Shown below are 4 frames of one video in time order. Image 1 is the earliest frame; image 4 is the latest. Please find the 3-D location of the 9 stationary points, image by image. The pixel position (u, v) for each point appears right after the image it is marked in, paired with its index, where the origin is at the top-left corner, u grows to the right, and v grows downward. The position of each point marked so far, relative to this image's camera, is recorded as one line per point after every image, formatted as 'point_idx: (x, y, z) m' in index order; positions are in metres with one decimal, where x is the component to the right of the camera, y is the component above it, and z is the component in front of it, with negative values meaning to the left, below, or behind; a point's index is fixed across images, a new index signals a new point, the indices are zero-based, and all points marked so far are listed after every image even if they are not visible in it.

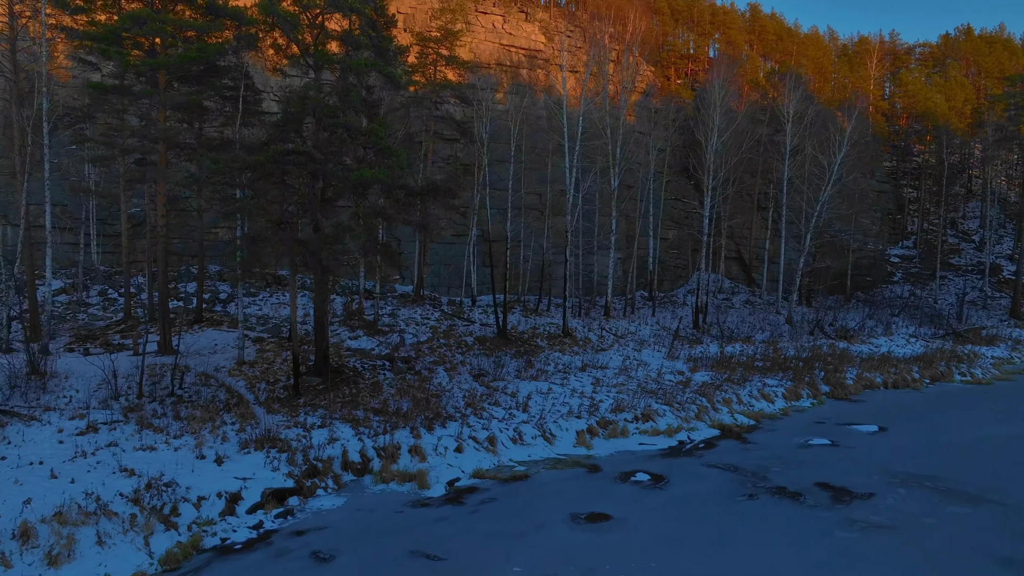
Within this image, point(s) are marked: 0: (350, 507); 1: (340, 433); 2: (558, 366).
0: (-2.0, -2.7, +8.8) m
1: (-2.6, -2.2, +10.8) m
2: (+1.1, -1.9, +16.8) m
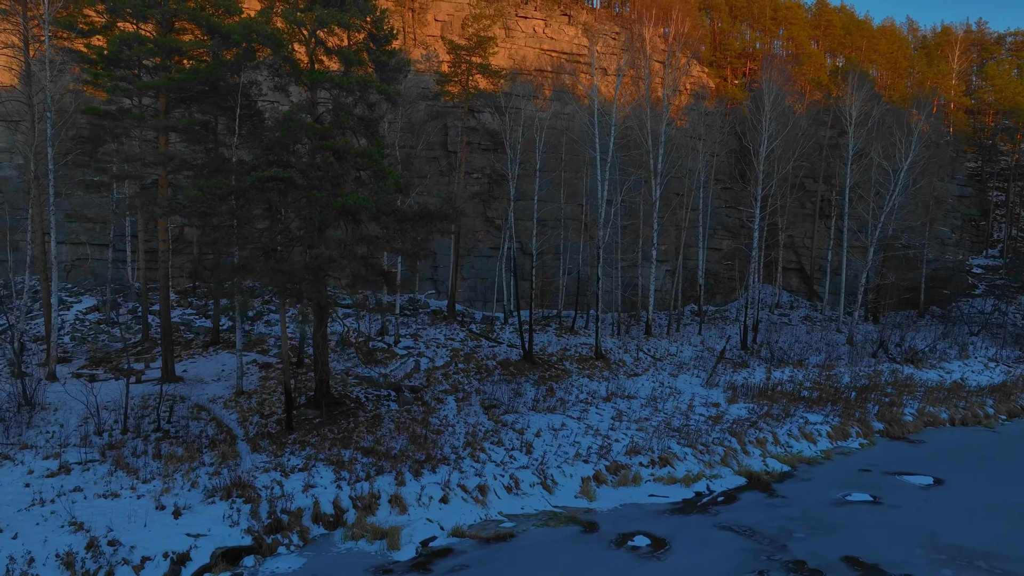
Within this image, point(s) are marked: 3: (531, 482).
0: (-2.3, -3.2, +8.1) m
1: (-2.8, -2.7, +10.1) m
2: (+1.5, -2.4, +15.7) m
3: (+0.3, -2.9, +10.7) m
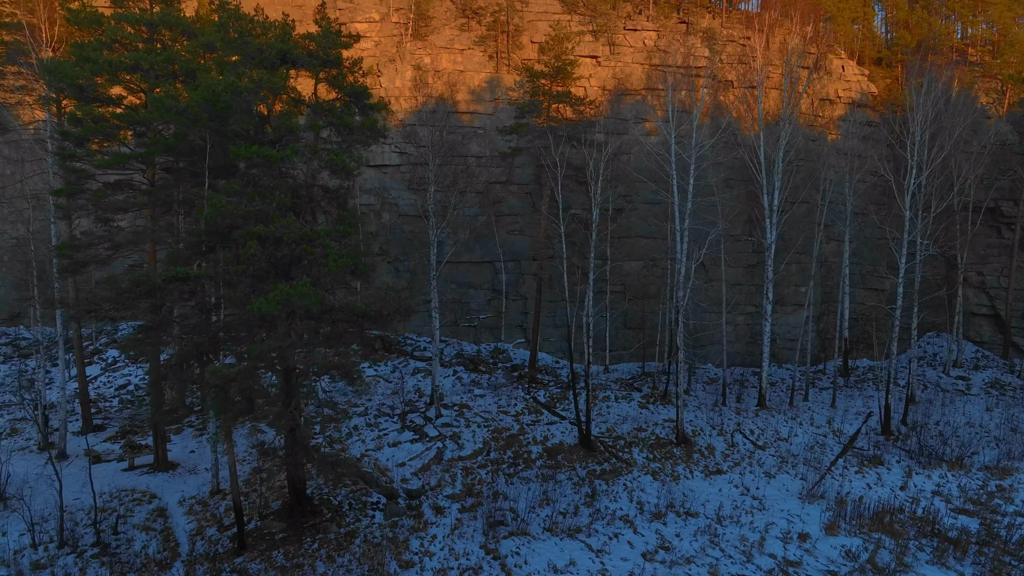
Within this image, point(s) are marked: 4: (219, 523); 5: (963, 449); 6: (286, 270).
0: (-3.7, -4.7, +6.4) m
1: (-3.5, -4.2, +8.5) m
2: (+2.1, -3.9, +12.8) m
3: (-0.4, -4.4, +8.2) m
4: (-4.5, -3.6, +11.0) m
5: (+10.1, -3.6, +15.9) m
6: (-3.1, +0.3, +9.8) m
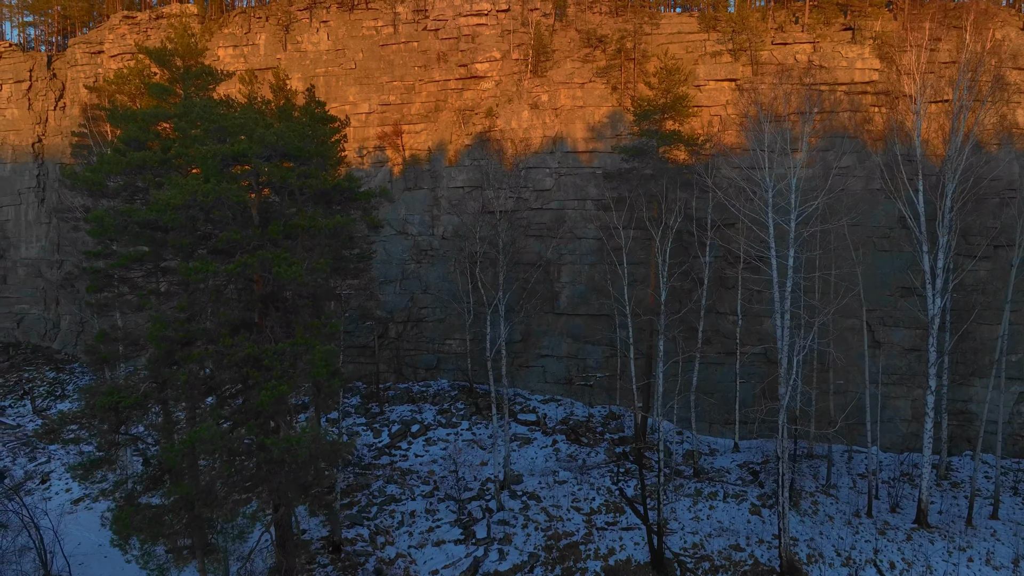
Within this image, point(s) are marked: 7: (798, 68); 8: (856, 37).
0: (-5.1, -6.2, +5.9) m
1: (-4.3, -5.7, +7.9) m
2: (+2.4, -5.5, +10.3) m
3: (-1.4, -6.0, +6.7) m
4: (-4.5, -5.2, +10.6) m
5: (+11.0, -5.3, +10.8) m
6: (-3.4, -1.3, +9.0) m
7: (+8.2, +6.3, +20.0) m
8: (+9.9, +7.2, +20.1) m
